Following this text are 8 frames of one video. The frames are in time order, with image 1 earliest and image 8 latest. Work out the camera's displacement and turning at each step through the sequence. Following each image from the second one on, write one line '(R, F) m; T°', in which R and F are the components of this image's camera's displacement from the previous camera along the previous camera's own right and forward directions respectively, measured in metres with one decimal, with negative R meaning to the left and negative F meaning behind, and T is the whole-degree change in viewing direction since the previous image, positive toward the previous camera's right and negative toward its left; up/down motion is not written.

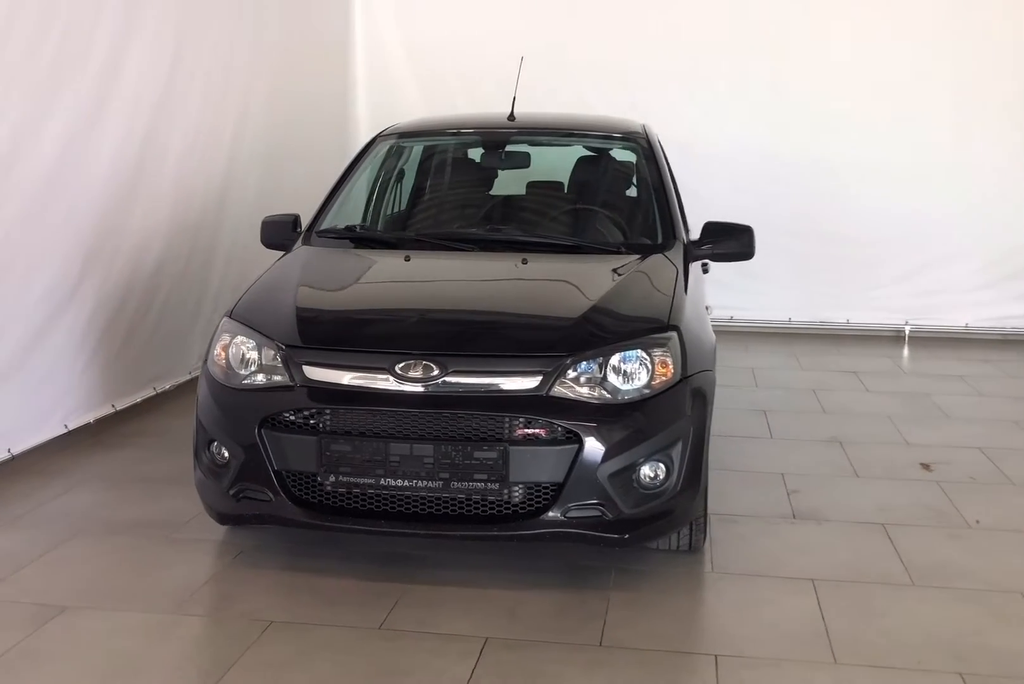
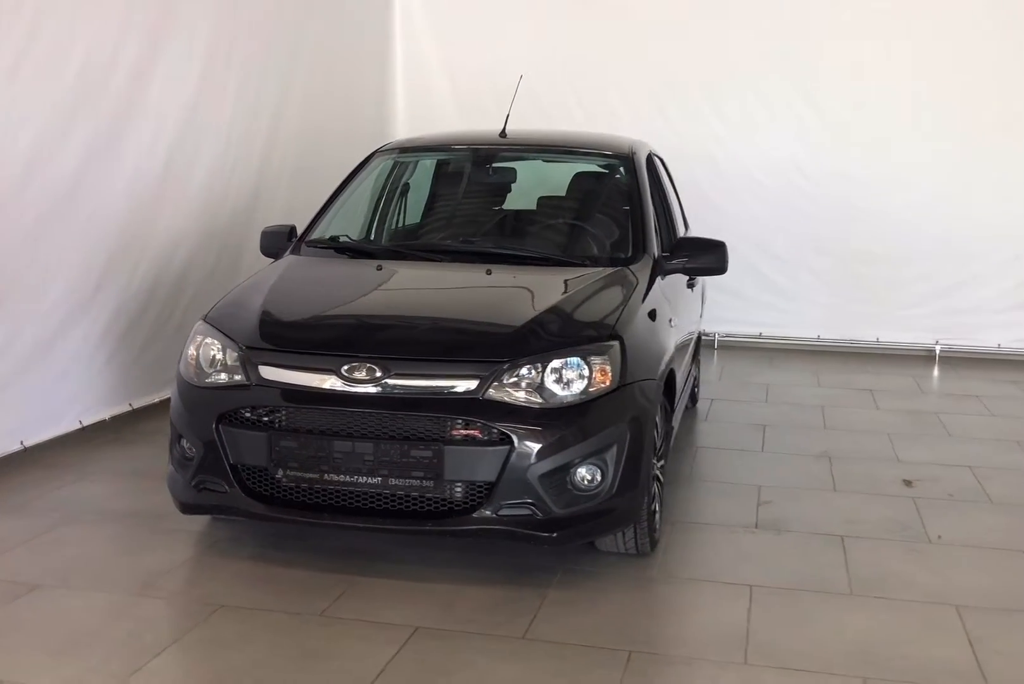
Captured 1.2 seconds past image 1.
(+0.3, -0.1) m; -4°
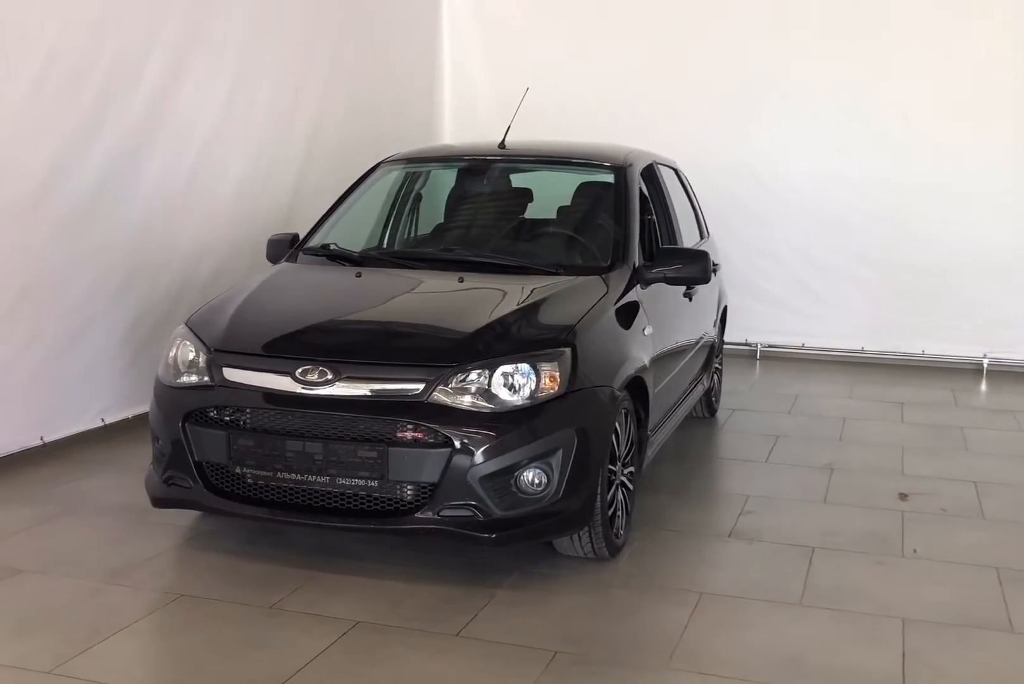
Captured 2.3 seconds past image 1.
(+0.4, -0.1) m; -5°
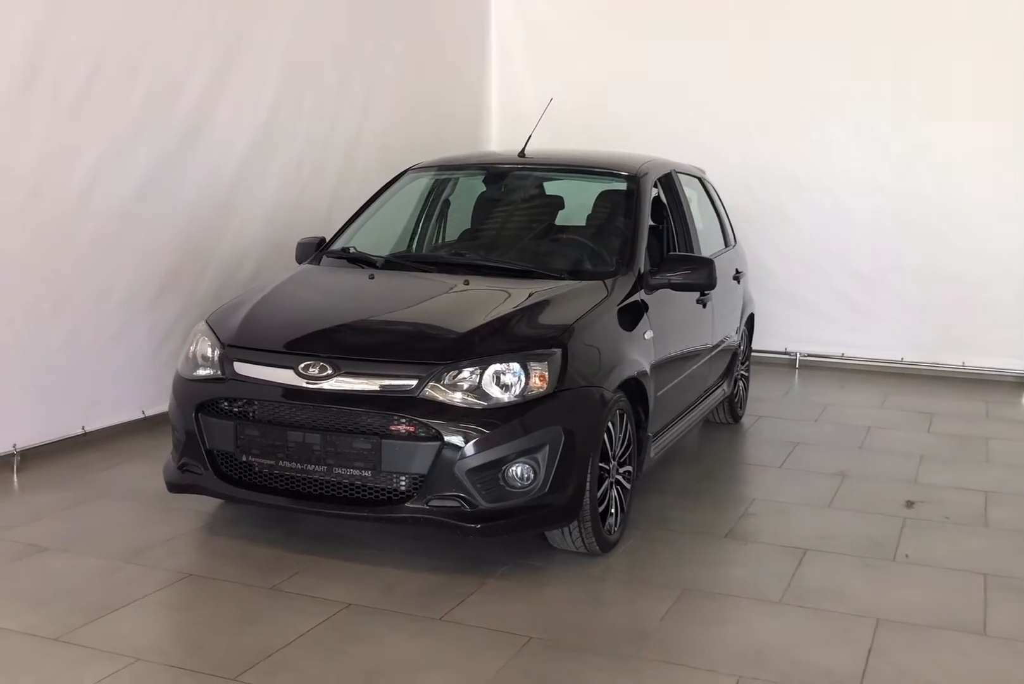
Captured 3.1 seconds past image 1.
(+0.2, -0.1) m; -4°
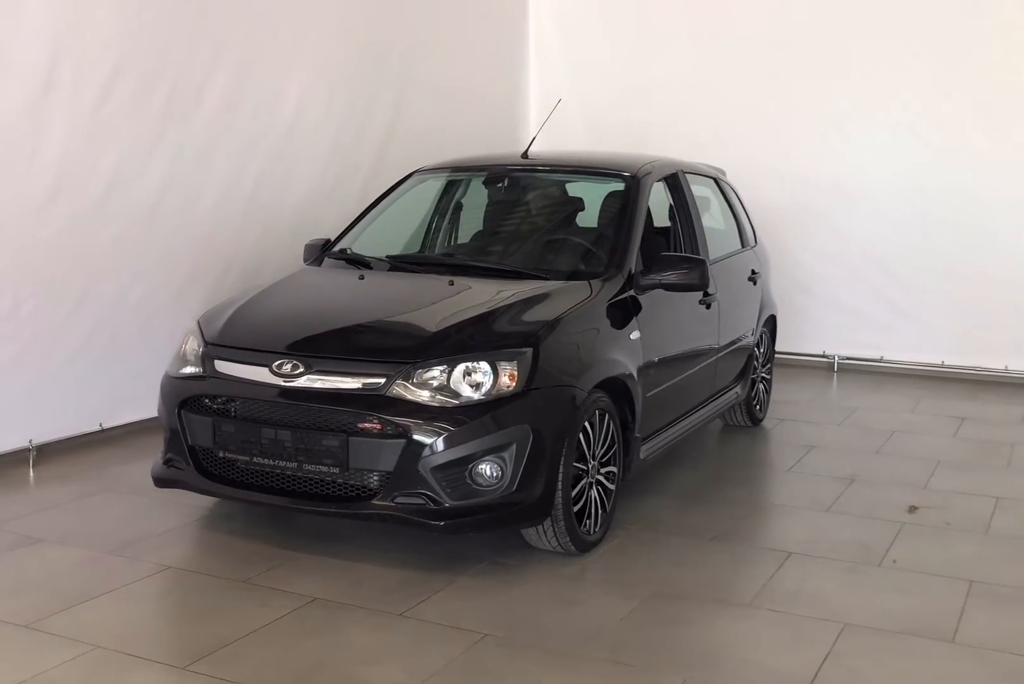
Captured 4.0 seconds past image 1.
(+0.3, 0.0) m; -4°
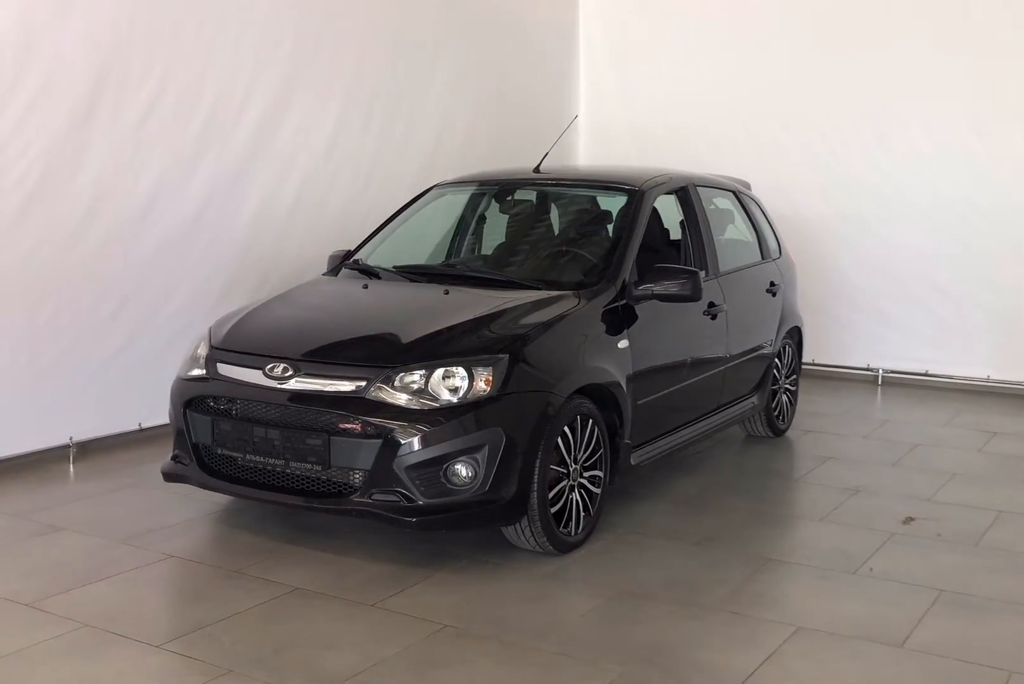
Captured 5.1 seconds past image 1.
(+0.3, -0.1) m; -5°
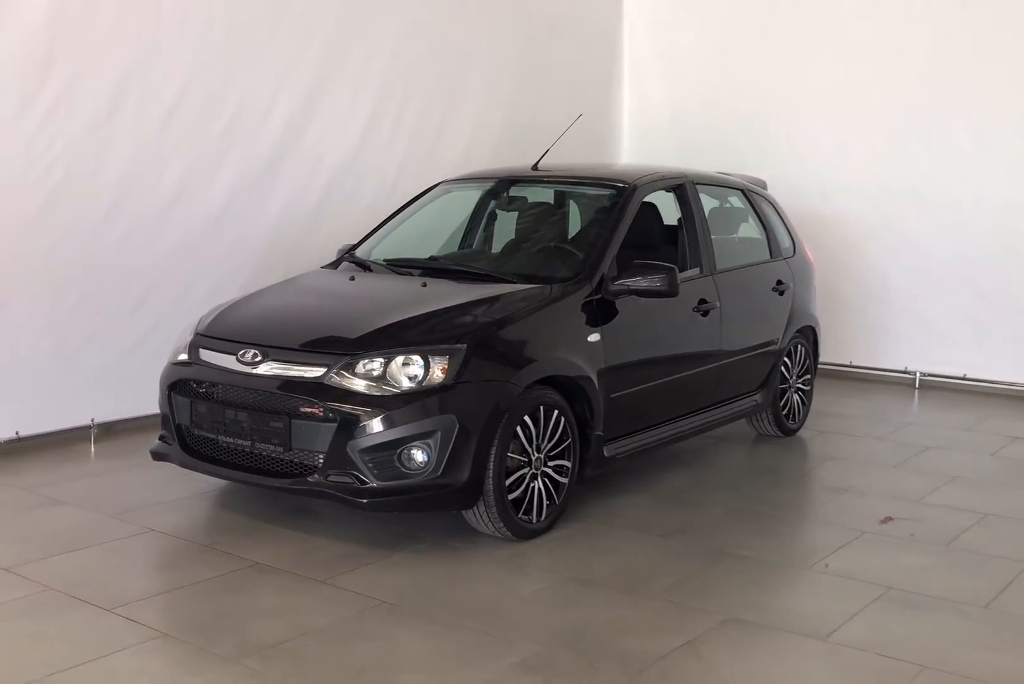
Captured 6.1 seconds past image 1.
(+0.4, -0.1) m; -5°
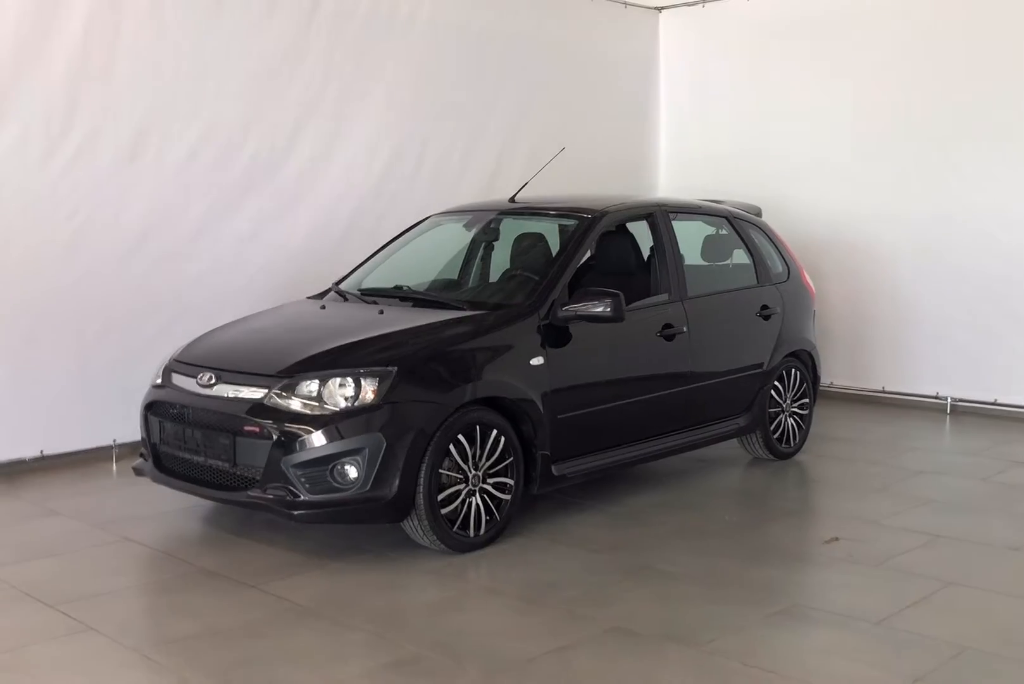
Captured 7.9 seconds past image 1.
(+0.6, -0.2) m; -6°
